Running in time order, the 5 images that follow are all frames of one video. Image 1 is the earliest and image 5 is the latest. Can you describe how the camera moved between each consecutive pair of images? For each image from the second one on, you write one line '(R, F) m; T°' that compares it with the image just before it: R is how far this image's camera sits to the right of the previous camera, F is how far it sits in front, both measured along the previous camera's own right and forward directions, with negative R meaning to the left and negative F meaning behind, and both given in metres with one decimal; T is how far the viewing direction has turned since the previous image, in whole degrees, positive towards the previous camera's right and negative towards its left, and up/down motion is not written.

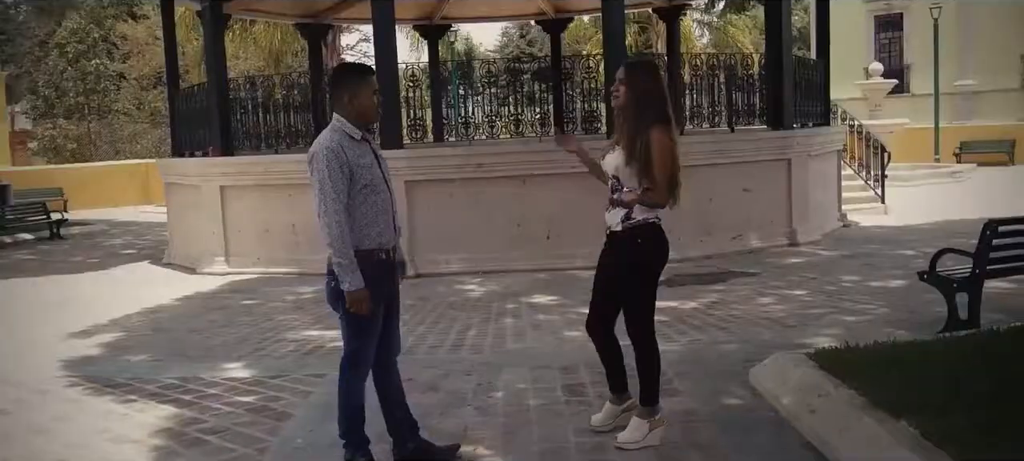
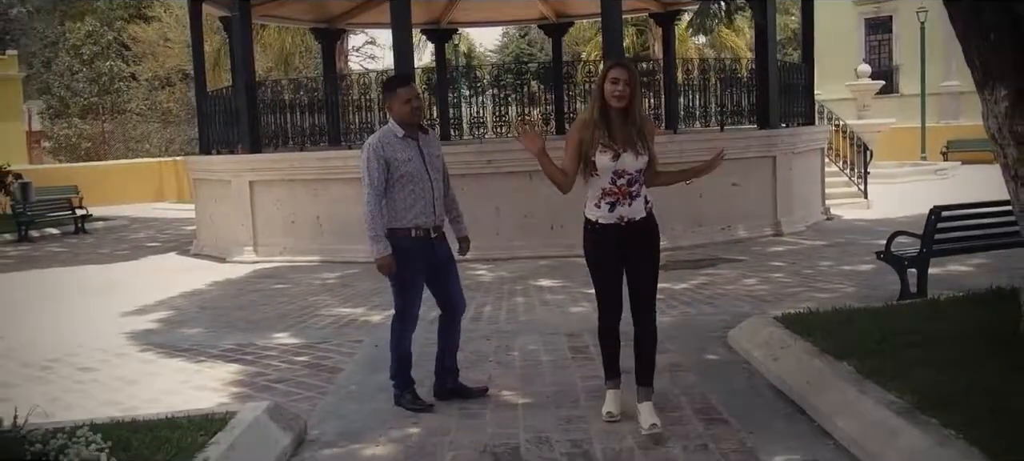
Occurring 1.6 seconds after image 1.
(-0.1, -1.0) m; 0°
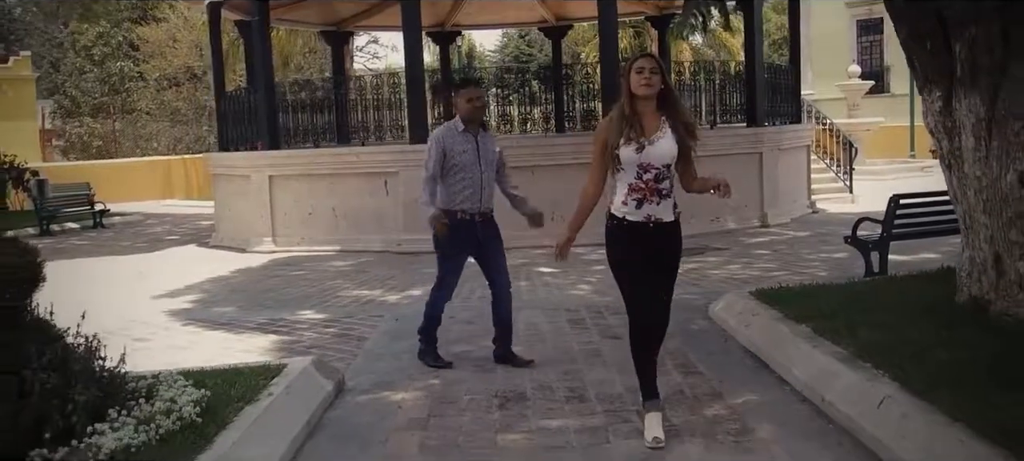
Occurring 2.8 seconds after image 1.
(0.0, -0.9) m; 0°
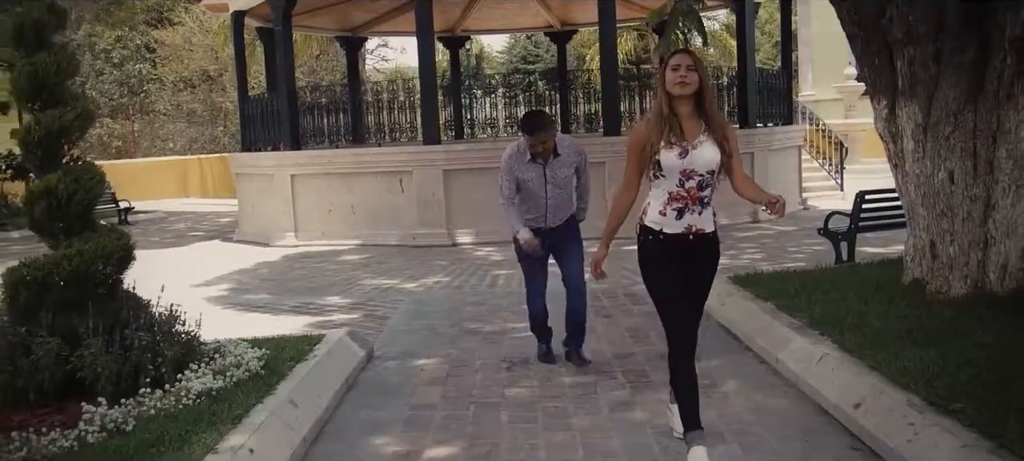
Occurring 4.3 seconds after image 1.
(0.0, -1.0) m; 0°
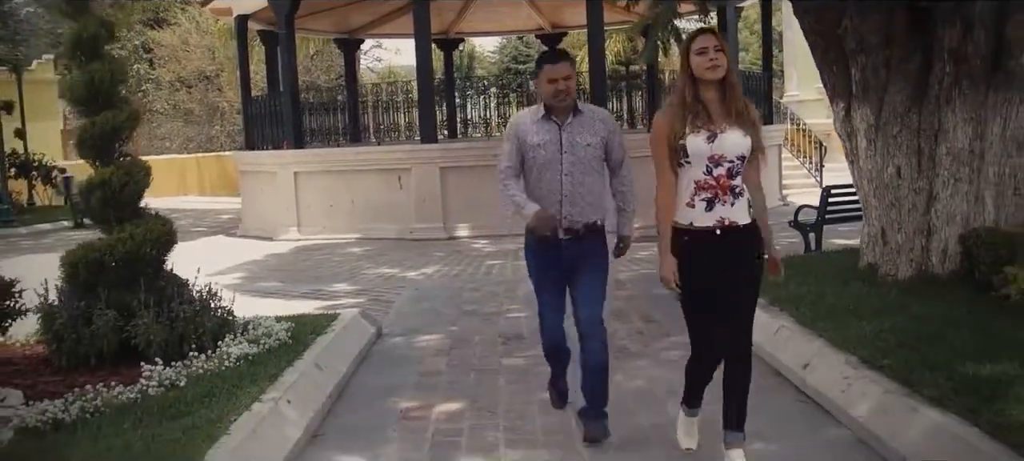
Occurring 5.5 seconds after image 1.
(0.0, -0.8) m; +1°
